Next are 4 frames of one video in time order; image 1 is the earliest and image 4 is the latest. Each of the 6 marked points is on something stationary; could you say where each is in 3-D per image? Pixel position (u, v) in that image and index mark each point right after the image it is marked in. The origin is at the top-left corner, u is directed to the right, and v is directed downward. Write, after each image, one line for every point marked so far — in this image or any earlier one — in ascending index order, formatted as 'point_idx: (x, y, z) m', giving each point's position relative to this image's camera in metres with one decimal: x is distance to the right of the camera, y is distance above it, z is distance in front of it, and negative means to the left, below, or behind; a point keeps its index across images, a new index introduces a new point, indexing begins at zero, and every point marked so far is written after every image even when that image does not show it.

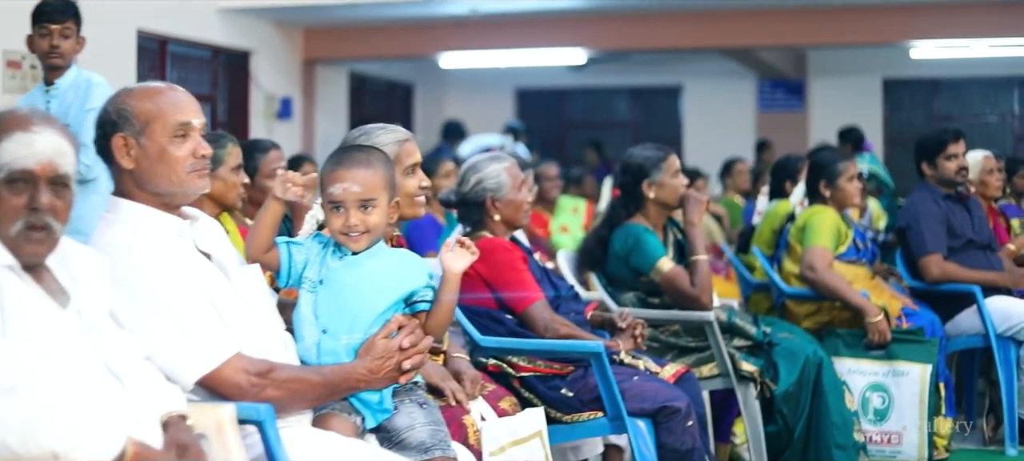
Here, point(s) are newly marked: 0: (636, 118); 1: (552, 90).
0: (+0.9, +0.8, +13.6) m
1: (+0.3, +1.0, +14.0) m
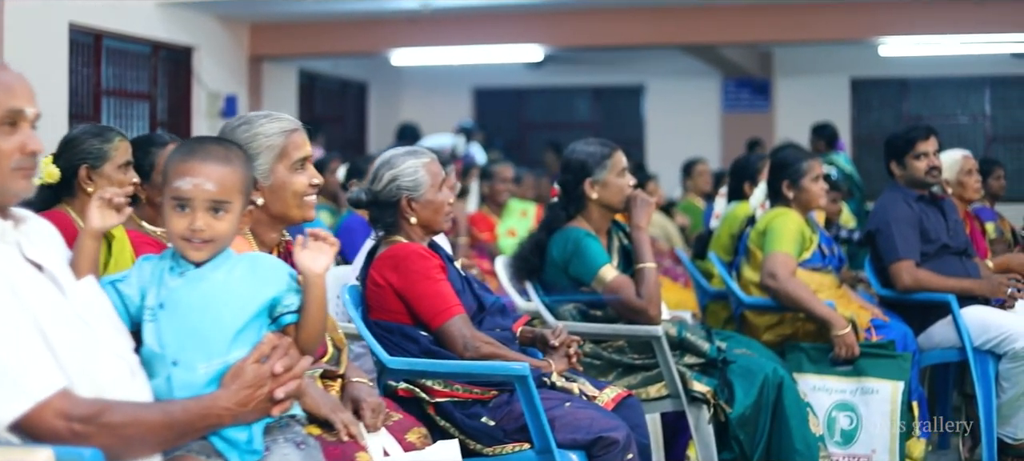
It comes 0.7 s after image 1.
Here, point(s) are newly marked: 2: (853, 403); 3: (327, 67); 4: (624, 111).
0: (+0.6, +0.8, +13.1) m
1: (0.0, +1.0, +13.5) m
2: (+0.8, -0.4, +4.7) m
3: (-1.2, +1.0, +12.1) m
4: (+0.7, +0.8, +12.9) m
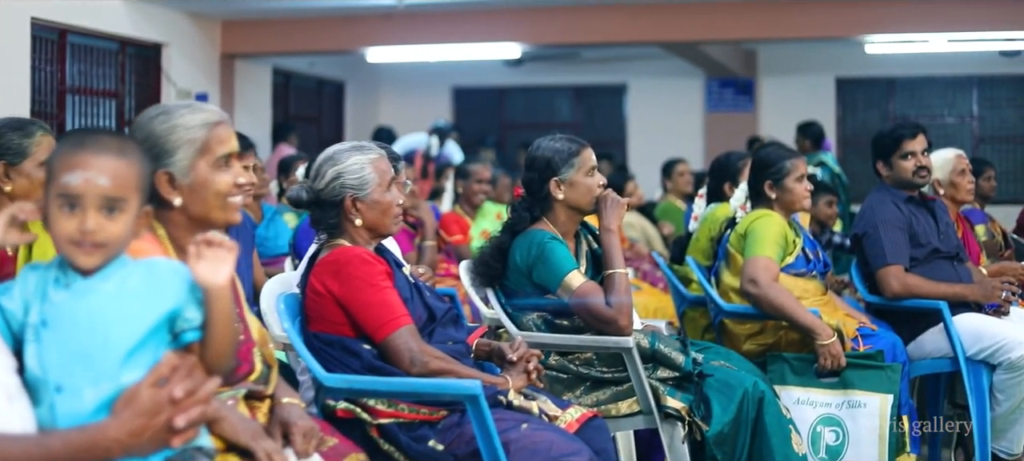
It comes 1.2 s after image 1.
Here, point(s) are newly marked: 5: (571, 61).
0: (+0.4, +0.7, +12.8) m
1: (-0.2, +1.0, +13.2) m
2: (+0.8, -0.4, +4.5) m
3: (-1.3, +1.0, +11.8) m
4: (+0.6, +0.8, +12.6) m
5: (+0.3, +1.1, +12.9) m
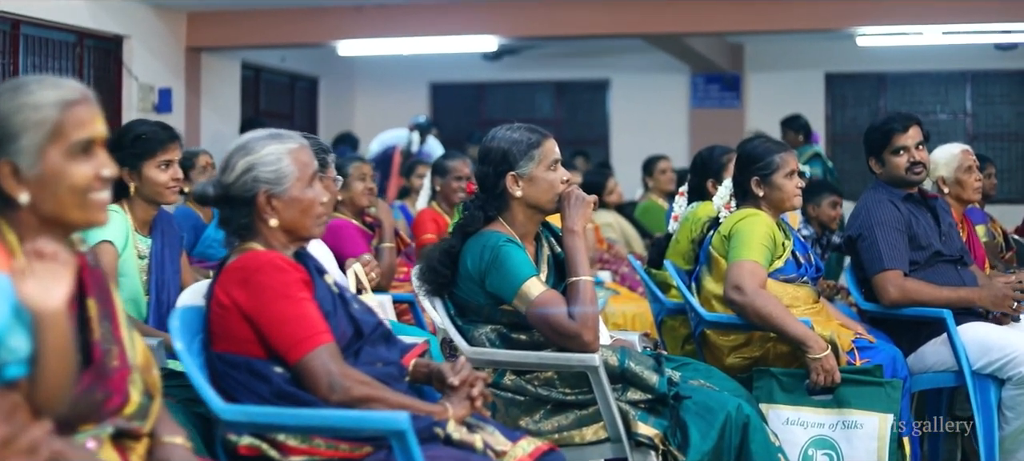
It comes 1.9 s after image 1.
0: (+0.3, +0.7, +12.4) m
1: (-0.3, +1.0, +12.8) m
2: (+0.7, -0.4, +4.0) m
3: (-1.4, +1.0, +11.4) m
4: (+0.5, +0.8, +12.1) m
5: (+0.2, +1.1, +12.4) m
